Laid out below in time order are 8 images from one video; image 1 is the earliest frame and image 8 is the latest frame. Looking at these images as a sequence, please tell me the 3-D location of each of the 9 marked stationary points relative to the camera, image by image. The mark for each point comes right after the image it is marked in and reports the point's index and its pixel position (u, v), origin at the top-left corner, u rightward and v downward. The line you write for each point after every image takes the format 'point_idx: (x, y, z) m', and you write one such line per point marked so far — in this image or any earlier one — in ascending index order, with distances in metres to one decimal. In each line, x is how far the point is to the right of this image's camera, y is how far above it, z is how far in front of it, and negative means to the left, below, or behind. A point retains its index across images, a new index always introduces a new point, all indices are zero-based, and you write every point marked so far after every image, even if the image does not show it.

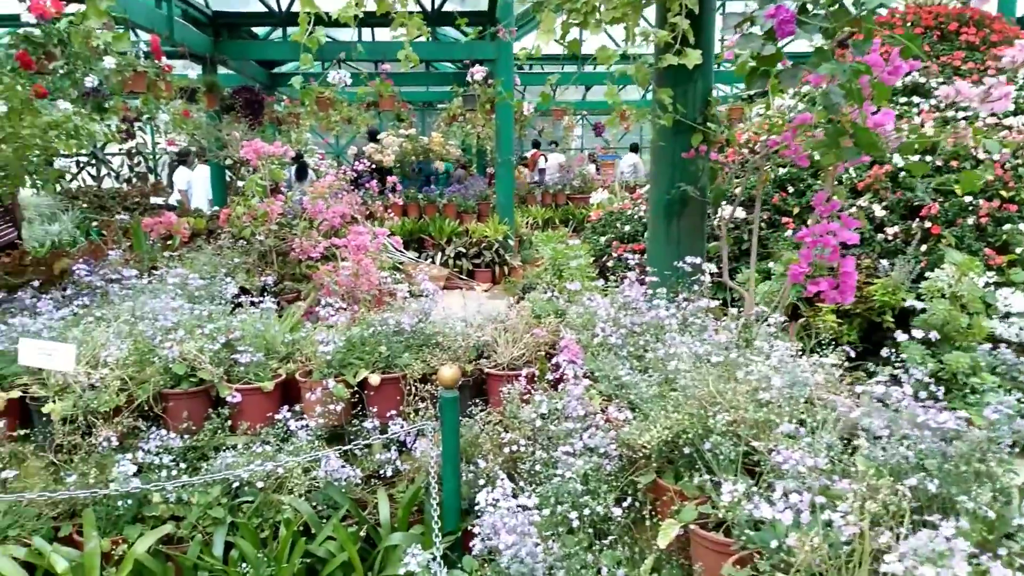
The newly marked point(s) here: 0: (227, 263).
0: (-1.6, +0.1, +4.2) m
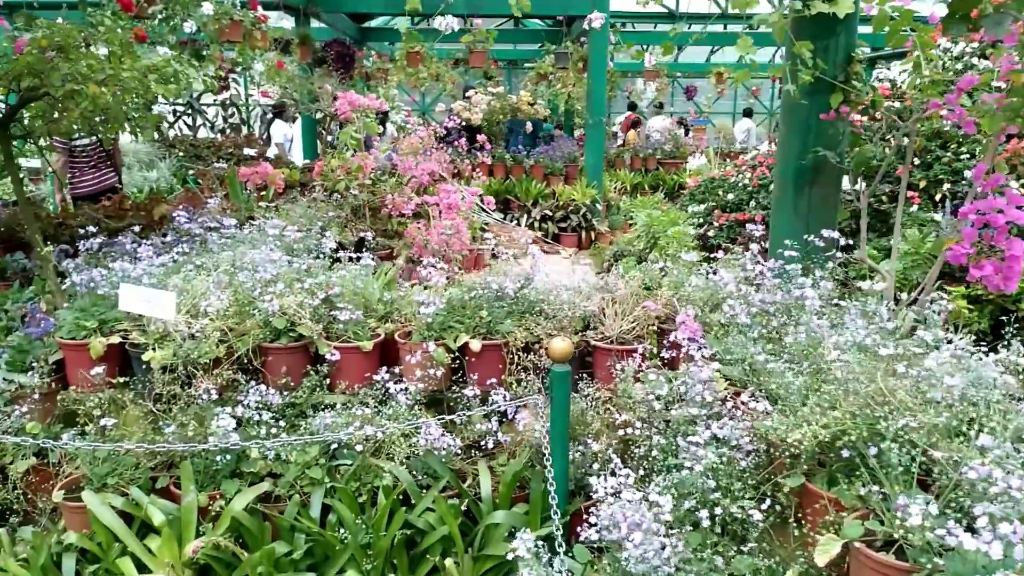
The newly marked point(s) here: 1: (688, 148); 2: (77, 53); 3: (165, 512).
0: (-1.1, +0.4, +4.2) m
1: (+2.7, +2.1, +11.5) m
2: (-2.0, +1.1, +3.4) m
3: (-1.0, -0.6, +2.1) m
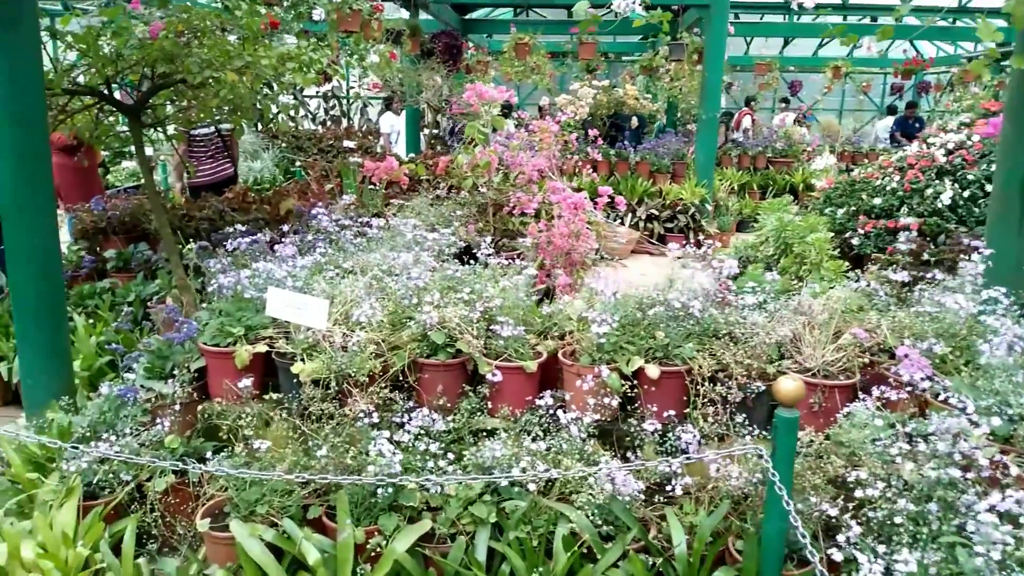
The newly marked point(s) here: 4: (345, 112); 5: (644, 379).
0: (-0.3, +0.4, +4.0) m
1: (+4.2, +2.0, +10.8) m
2: (-1.3, +1.1, +3.3) m
3: (-0.5, -0.6, +1.9) m
4: (-2.0, +2.0, +8.7) m
5: (+0.4, -0.3, +2.2) m
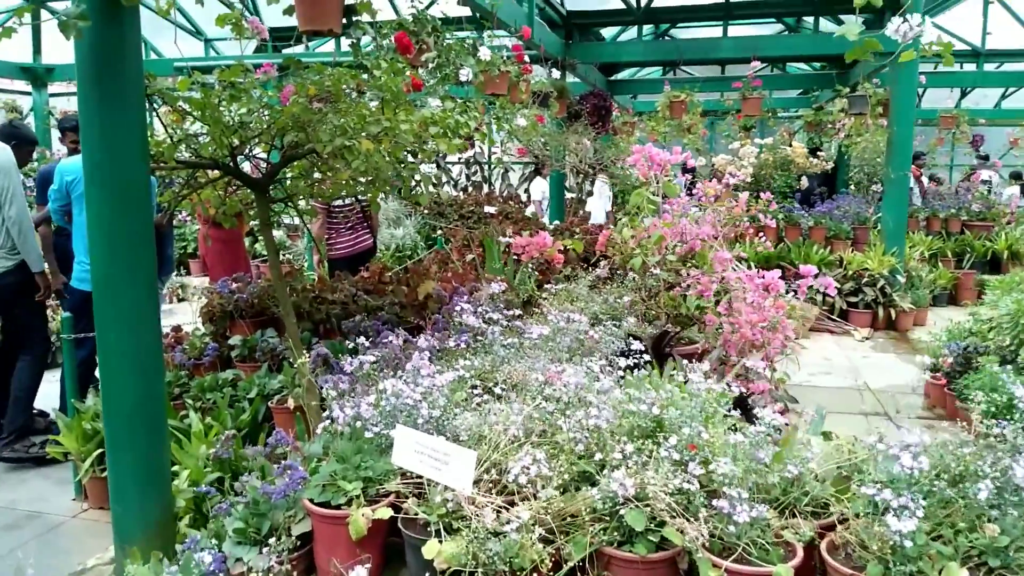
0: (+0.4, -0.1, +3.3) m
1: (+6.1, +1.0, +9.3) m
2: (-0.6, +0.7, +2.8) m
3: (-0.1, -0.9, +1.1) m
4: (-0.3, +1.2, +8.3) m
5: (+0.8, -0.6, +1.3) m
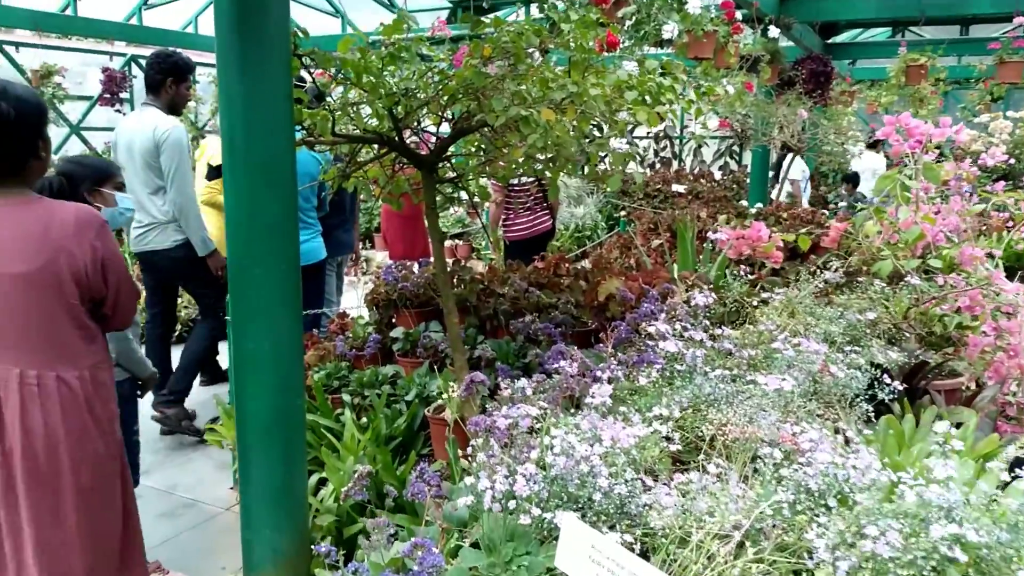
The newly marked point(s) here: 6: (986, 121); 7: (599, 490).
0: (+1.1, -0.1, +2.5) m
1: (+8.1, +0.9, +7.1) m
2: (+0.1, +0.7, +2.3) m
3: (+0.1, -1.0, +0.6) m
4: (+1.7, +1.4, +7.6) m
5: (+1.0, -0.7, +0.6) m
6: (+4.5, +1.6, +7.2) m
7: (+0.2, -0.3, +1.3) m
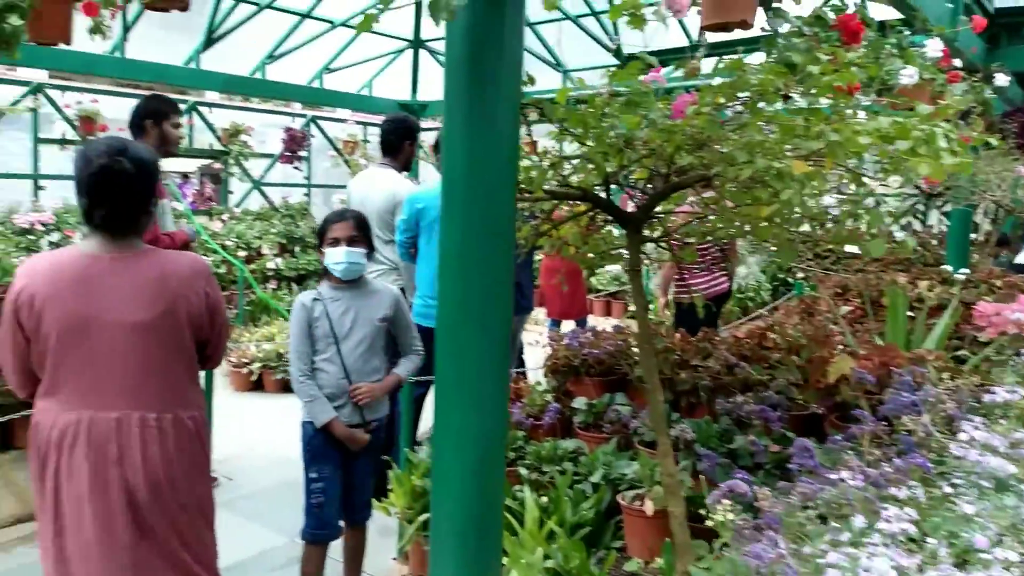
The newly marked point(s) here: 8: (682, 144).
0: (+1.8, -0.4, +2.0) m
1: (+9.5, +0.1, +5.3) m
2: (+0.7, +0.5, +2.0) m
3: (+0.4, -1.1, +0.2) m
4: (+3.2, +0.7, +7.0) m
5: (+1.3, -0.8, 0.0) m
6: (+6.0, +0.9, +6.0) m
7: (+0.6, -0.5, +0.9) m
8: (+0.5, +0.4, +2.1) m
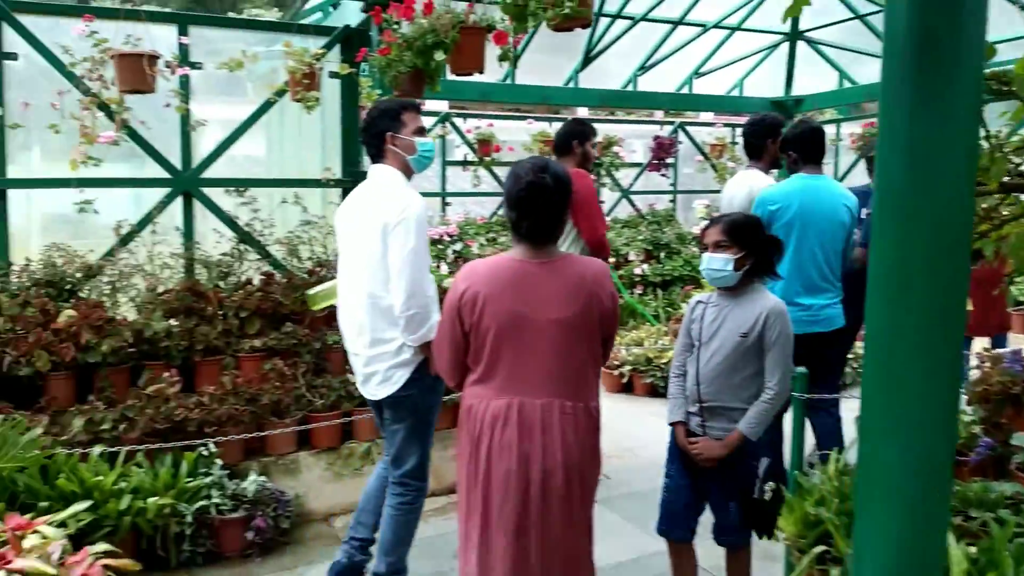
0: (+2.6, -0.4, +0.9) m
1: (+11.0, -0.1, +0.5) m
2: (+1.6, +0.4, +1.4) m
3: (+0.6, -1.1, -0.1) m
4: (+6.1, +0.6, +4.8) m
5: (+1.3, -0.8, -0.6) m
6: (+8.2, +0.8, +2.7) m
7: (+1.0, -0.5, +0.5) m
8: (+1.5, +0.4, +1.6) m
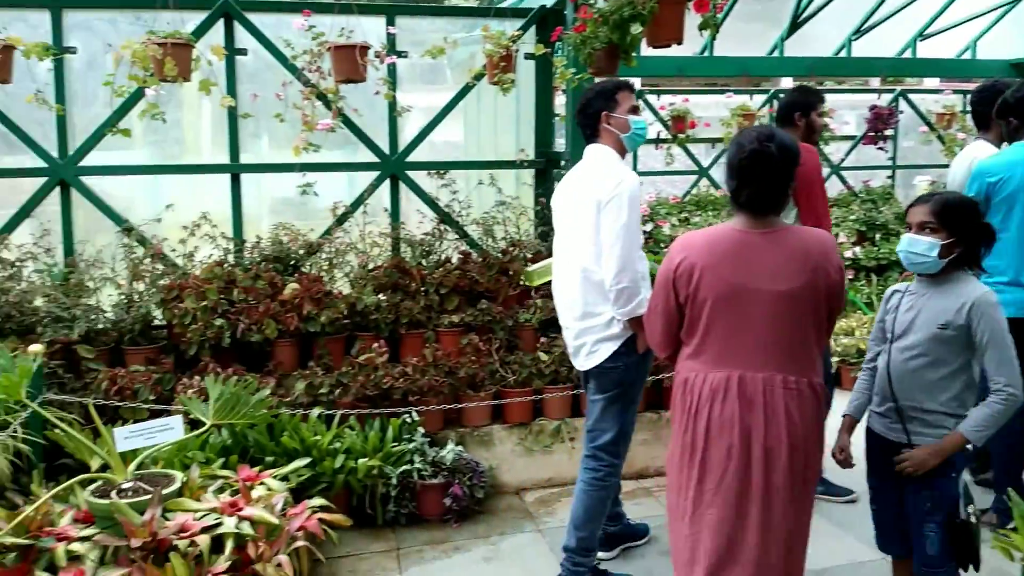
0: (+2.8, -0.4, +0.2) m
1: (+10.8, -0.3, -2.2) m
2: (+2.0, +0.4, +0.9) m
3: (+0.6, -1.1, -0.2) m
4: (+7.1, +0.6, +3.1) m
5: (+1.2, -0.8, -1.0) m
6: (+8.6, +0.7, +0.7) m
7: (+1.2, -0.5, +0.2) m
8: (+1.9, +0.4, +1.1) m
